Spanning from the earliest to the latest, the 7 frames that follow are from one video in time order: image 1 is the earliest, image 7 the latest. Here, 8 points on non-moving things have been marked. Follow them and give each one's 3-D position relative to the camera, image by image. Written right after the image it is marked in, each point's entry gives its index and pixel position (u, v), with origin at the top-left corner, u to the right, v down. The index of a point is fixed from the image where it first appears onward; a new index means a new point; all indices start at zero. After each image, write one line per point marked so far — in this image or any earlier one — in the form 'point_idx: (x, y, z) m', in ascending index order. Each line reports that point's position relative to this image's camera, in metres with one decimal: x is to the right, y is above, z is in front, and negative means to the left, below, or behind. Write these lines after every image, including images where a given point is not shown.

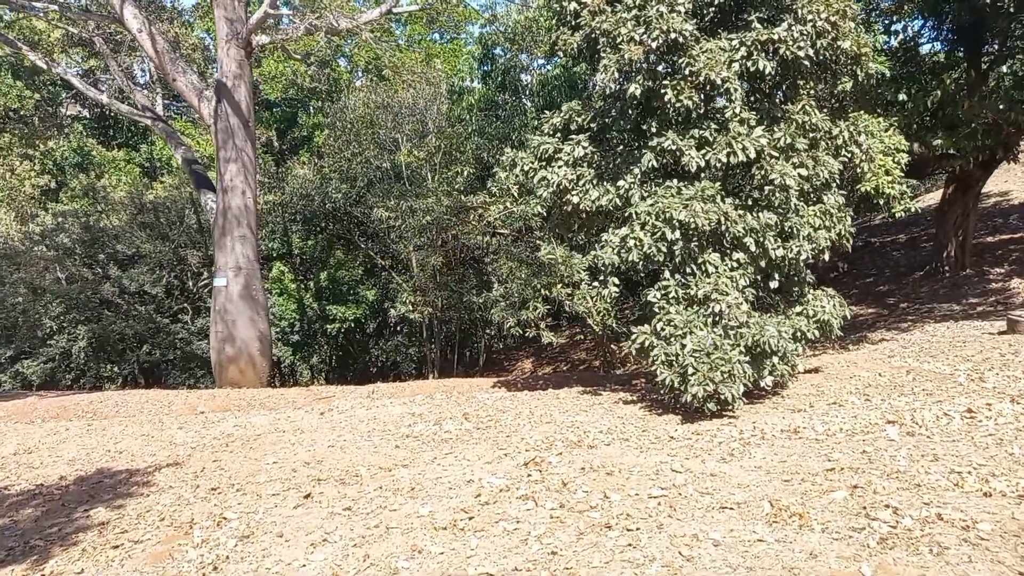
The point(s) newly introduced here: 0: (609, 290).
0: (+0.9, -0.1, +6.7) m
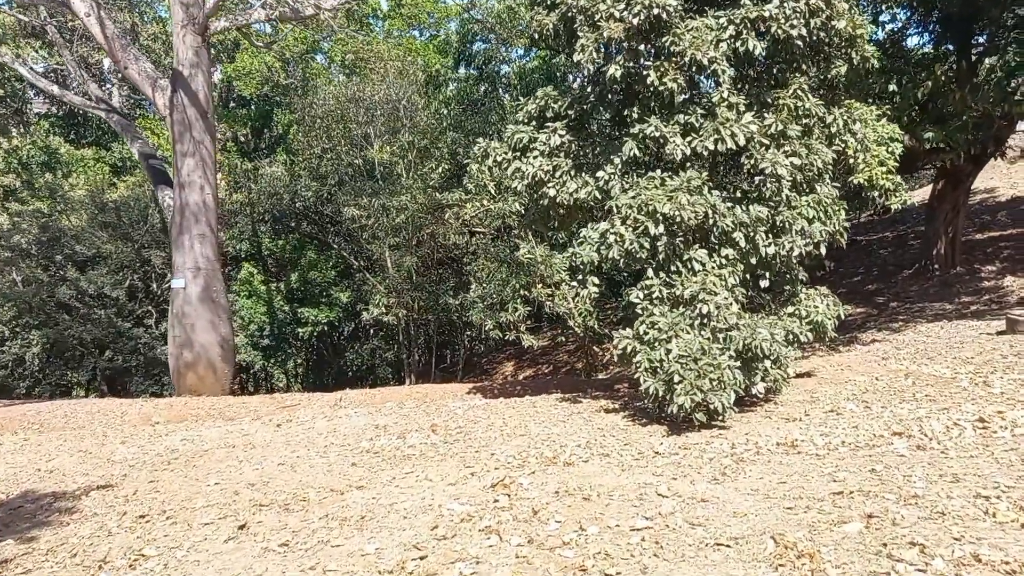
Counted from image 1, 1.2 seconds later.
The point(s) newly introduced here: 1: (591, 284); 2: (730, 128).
0: (+0.7, -0.1, +6.2) m
1: (+0.7, 0.0, +6.2) m
2: (+1.8, +1.3, +5.8) m
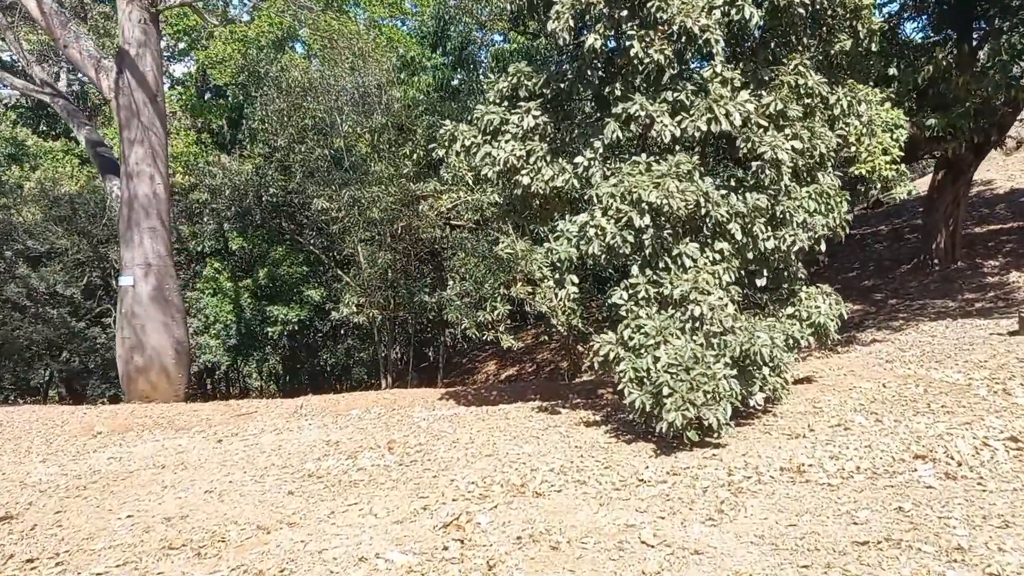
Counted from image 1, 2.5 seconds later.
0: (+0.4, -0.1, +5.5) m
1: (+0.5, 0.0, +5.5) m
2: (+1.5, +1.3, +5.2) m
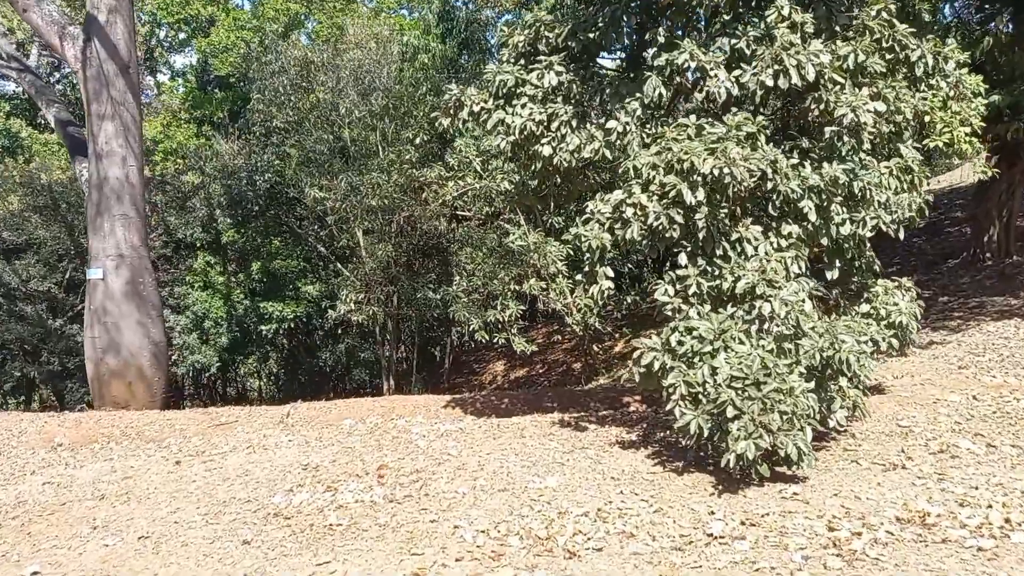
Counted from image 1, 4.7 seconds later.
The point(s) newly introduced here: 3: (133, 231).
0: (+0.6, 0.0, +4.5) m
1: (+0.6, 0.0, +4.5) m
2: (+1.6, +1.3, +4.2) m
3: (-4.3, +0.6, +8.1) m
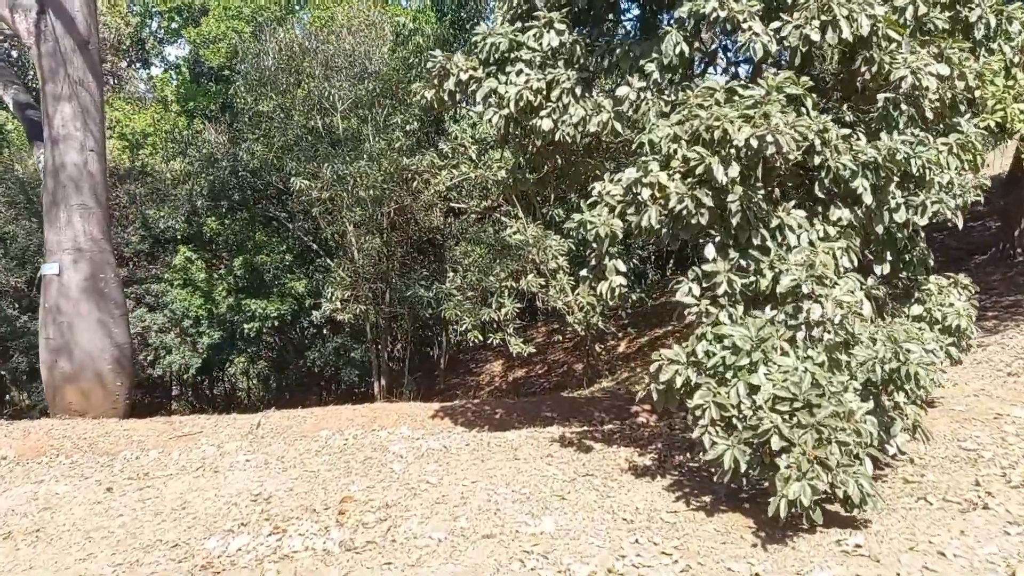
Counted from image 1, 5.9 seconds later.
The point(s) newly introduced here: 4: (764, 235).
0: (+0.5, 0.0, +3.8) m
1: (+0.6, 0.0, +3.8) m
2: (+1.6, +1.4, +3.4) m
3: (-4.3, +0.7, +7.4) m
4: (+1.2, +0.2, +3.3) m
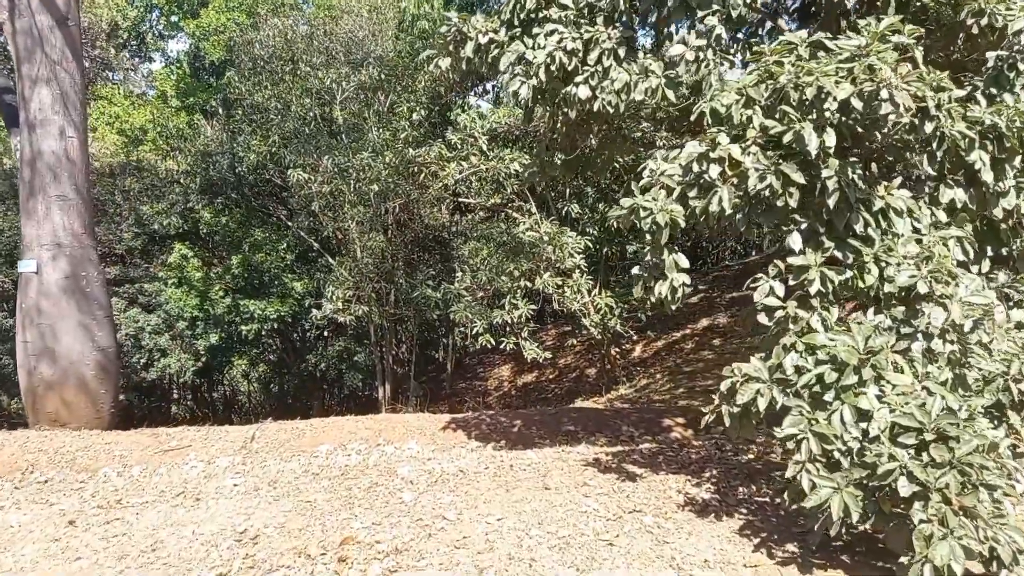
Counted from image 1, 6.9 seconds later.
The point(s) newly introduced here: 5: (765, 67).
0: (+0.7, 0.0, +3.1) m
1: (+0.7, 0.0, +3.2) m
2: (+1.7, +1.4, +2.8) m
3: (-4.2, +0.7, +6.8) m
4: (+1.3, +0.2, +2.7) m
5: (+1.0, +0.9, +2.8) m
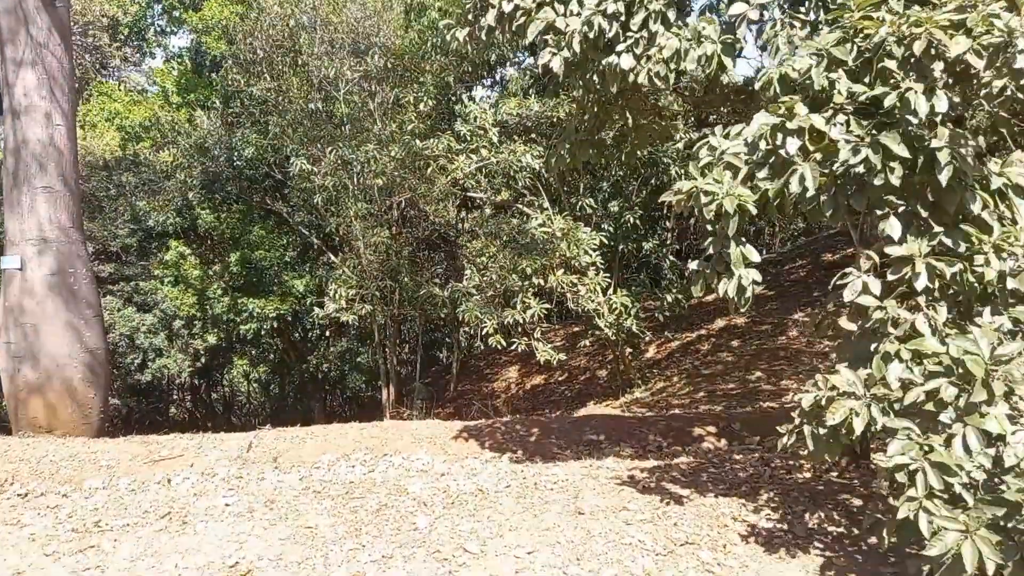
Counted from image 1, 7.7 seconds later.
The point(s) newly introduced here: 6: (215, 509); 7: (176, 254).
0: (+0.8, 0.0, +2.7) m
1: (+0.8, 0.0, +2.7) m
2: (+1.9, +1.4, +2.3) m
3: (-4.0, +0.7, +6.4) m
4: (+1.4, +0.3, +2.2) m
5: (+1.1, +0.9, +2.3) m
6: (-1.5, -1.1, +3.6) m
7: (-4.8, +0.5, +10.1) m
